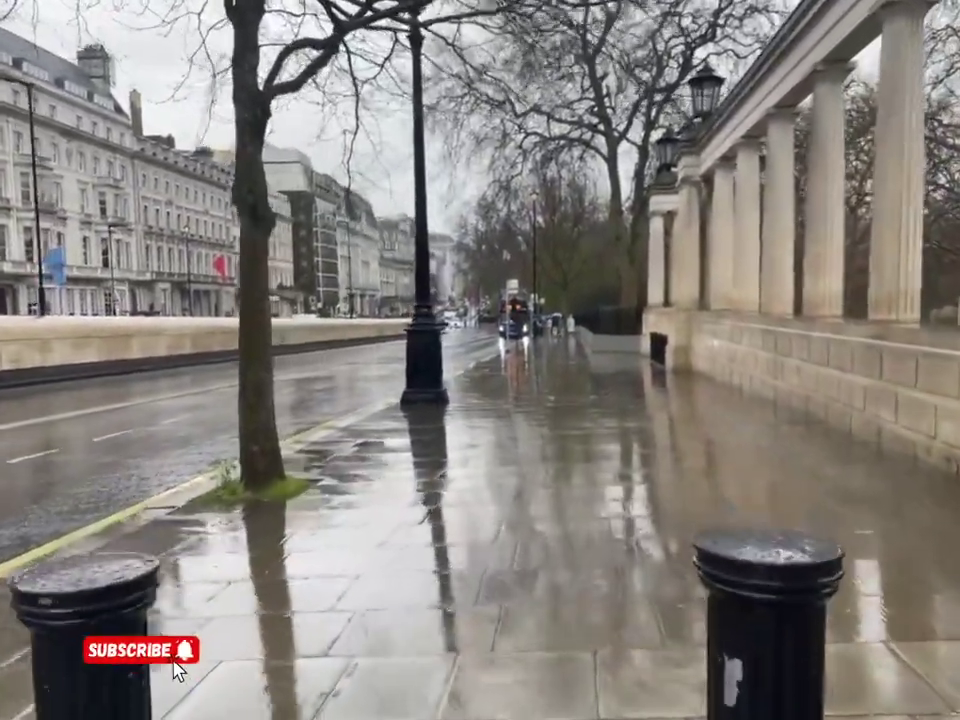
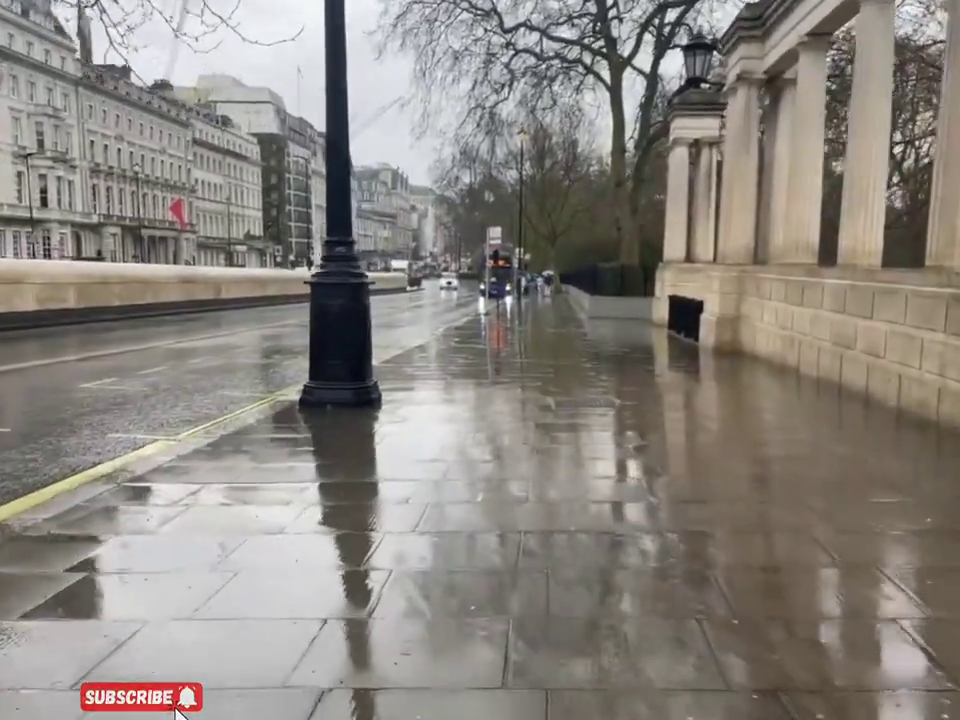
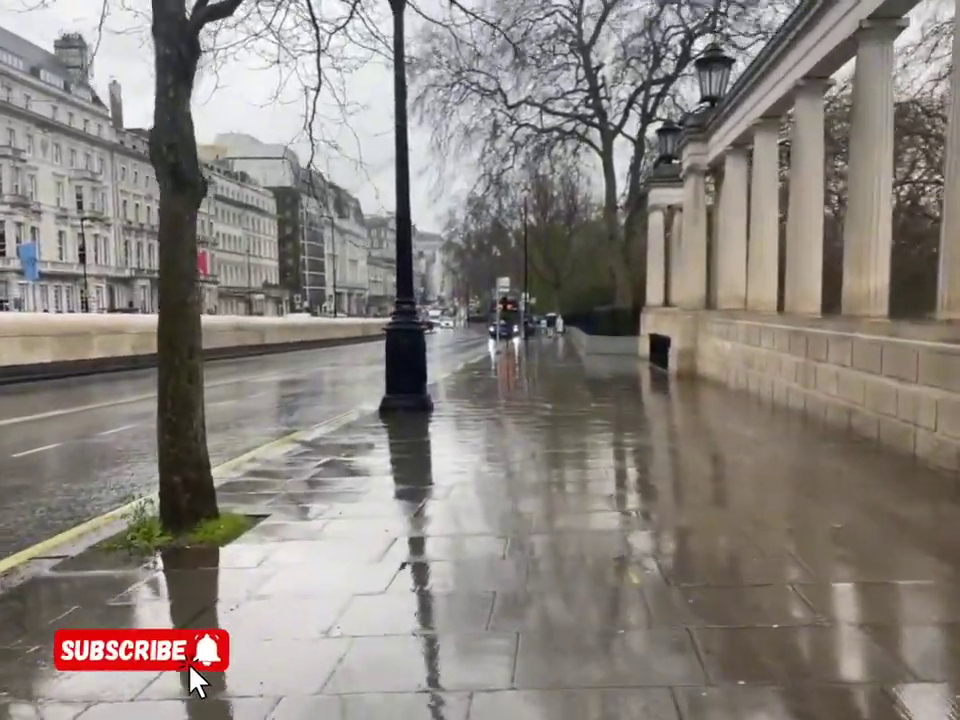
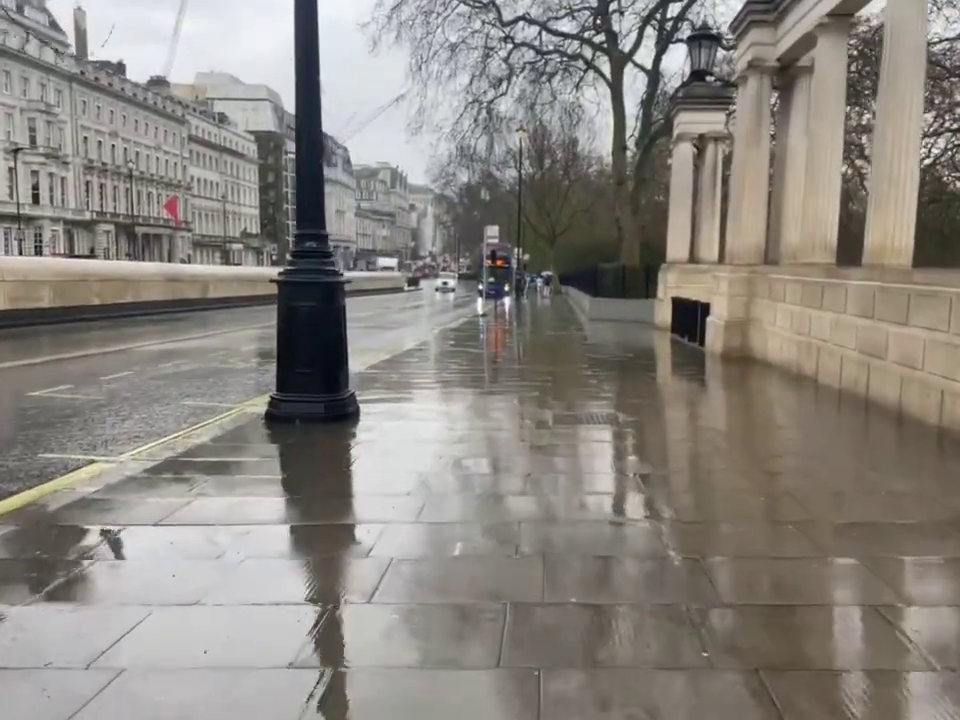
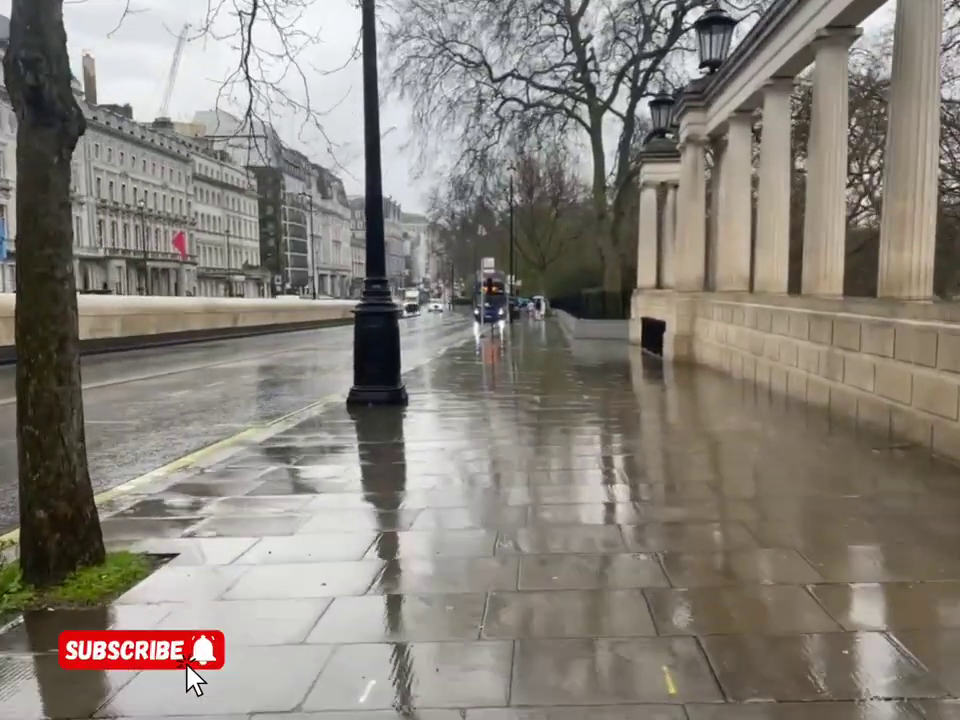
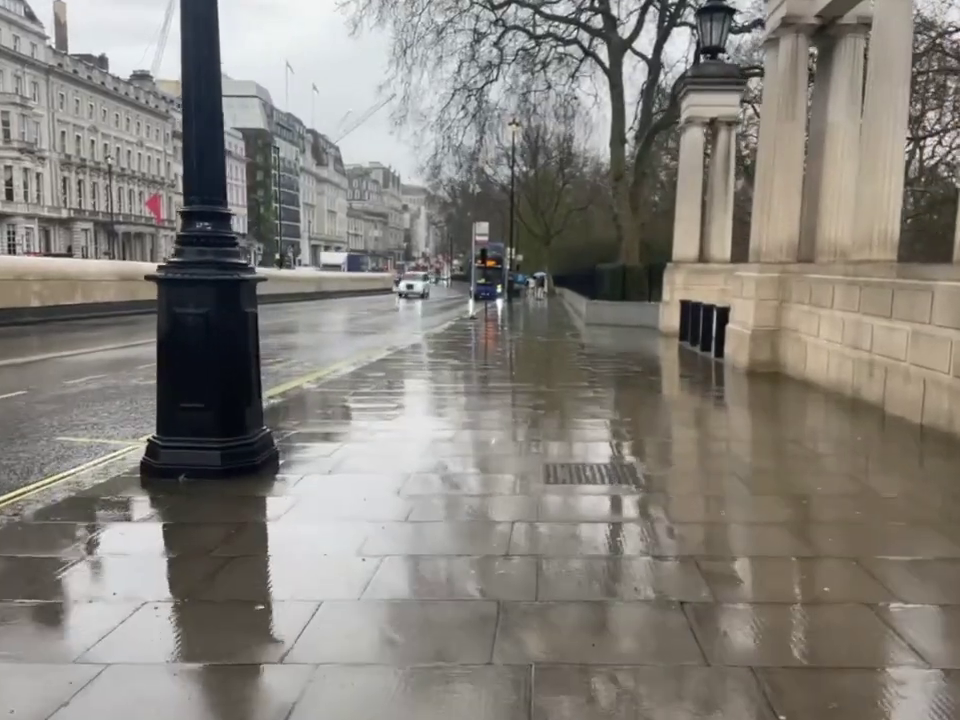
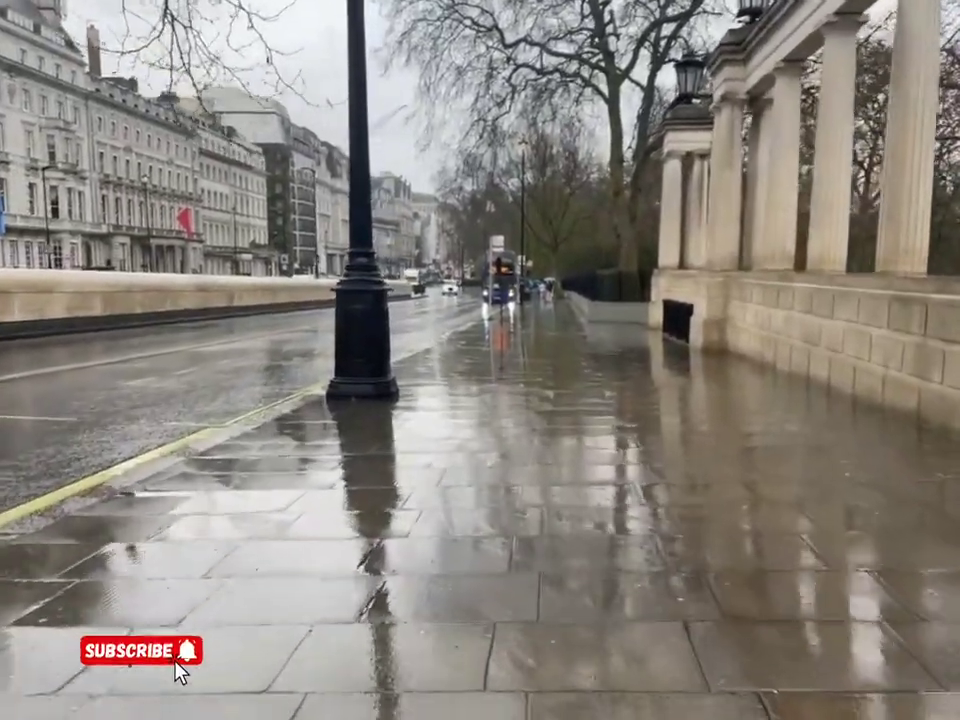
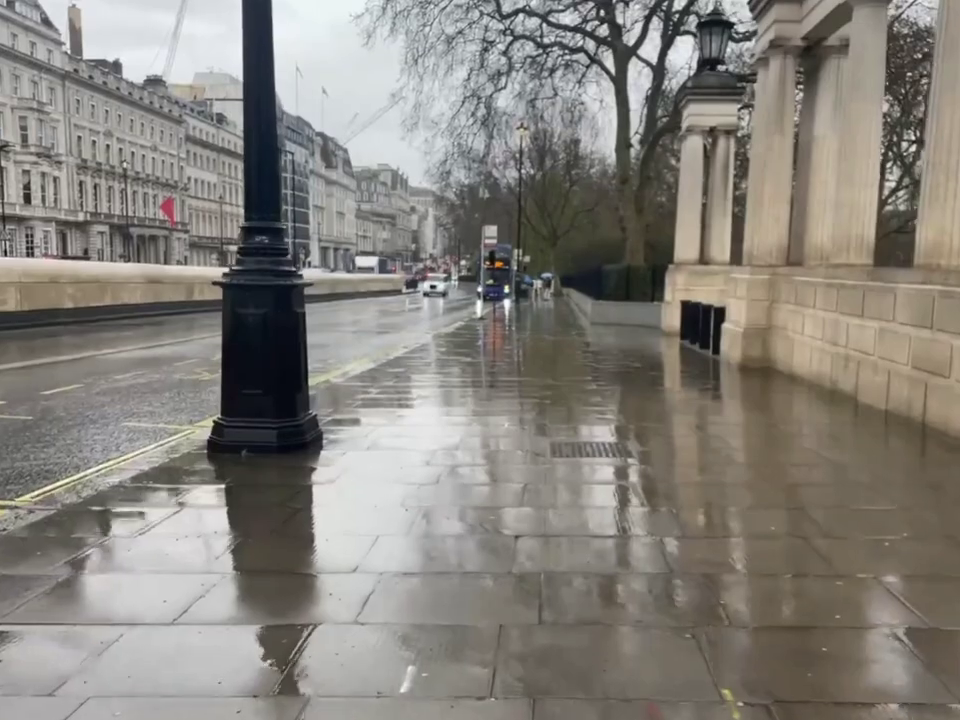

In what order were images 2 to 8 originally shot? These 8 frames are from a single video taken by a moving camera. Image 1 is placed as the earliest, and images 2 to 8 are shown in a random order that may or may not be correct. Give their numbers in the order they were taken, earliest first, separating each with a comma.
3, 5, 7, 2, 4, 8, 6
